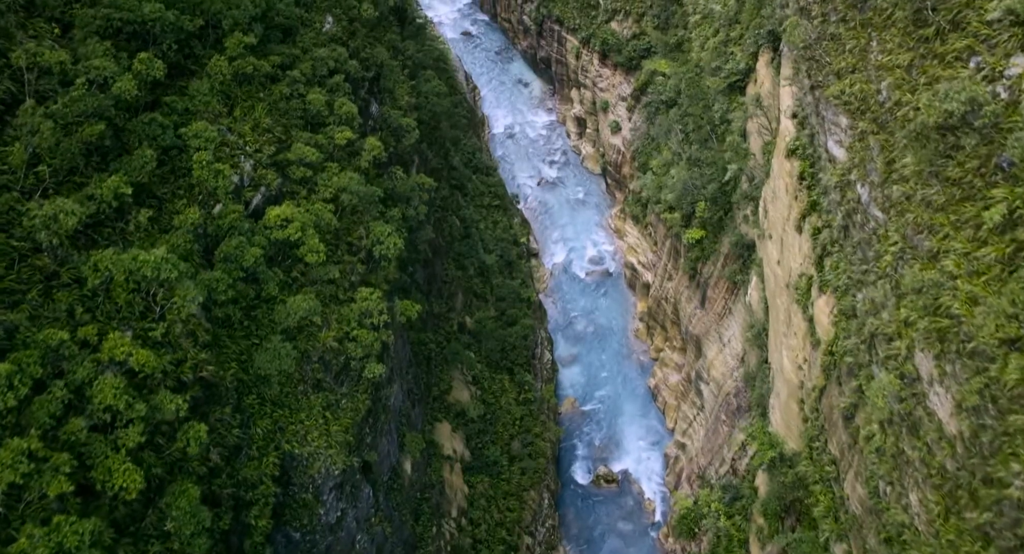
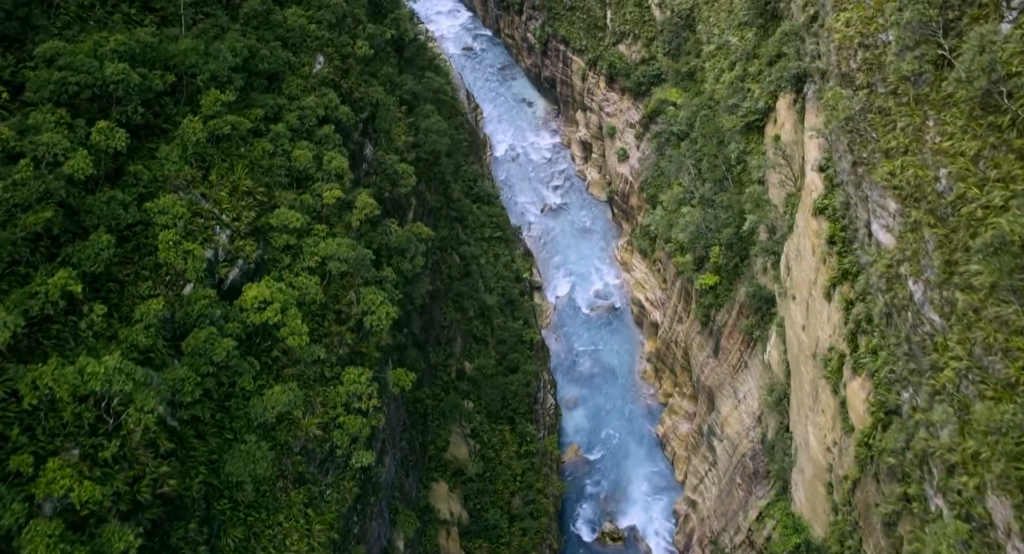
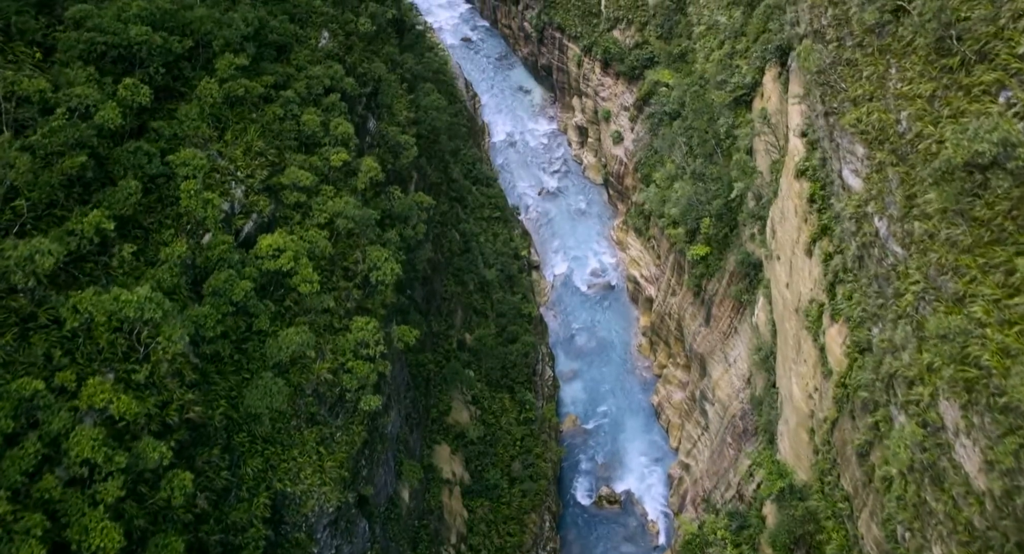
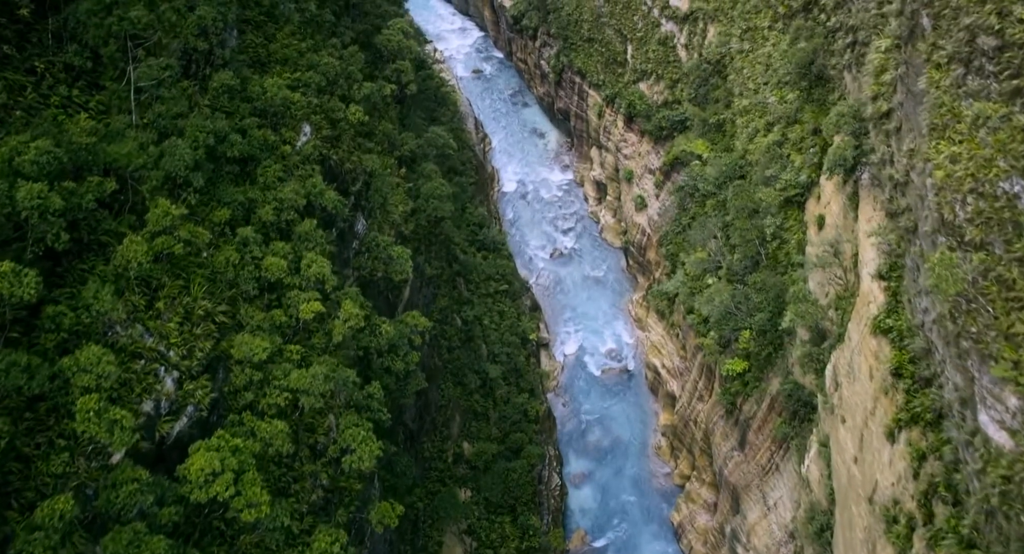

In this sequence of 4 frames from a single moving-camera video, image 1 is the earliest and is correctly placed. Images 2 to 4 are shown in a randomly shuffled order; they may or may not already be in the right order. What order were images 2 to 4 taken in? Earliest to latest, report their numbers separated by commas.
3, 2, 4
